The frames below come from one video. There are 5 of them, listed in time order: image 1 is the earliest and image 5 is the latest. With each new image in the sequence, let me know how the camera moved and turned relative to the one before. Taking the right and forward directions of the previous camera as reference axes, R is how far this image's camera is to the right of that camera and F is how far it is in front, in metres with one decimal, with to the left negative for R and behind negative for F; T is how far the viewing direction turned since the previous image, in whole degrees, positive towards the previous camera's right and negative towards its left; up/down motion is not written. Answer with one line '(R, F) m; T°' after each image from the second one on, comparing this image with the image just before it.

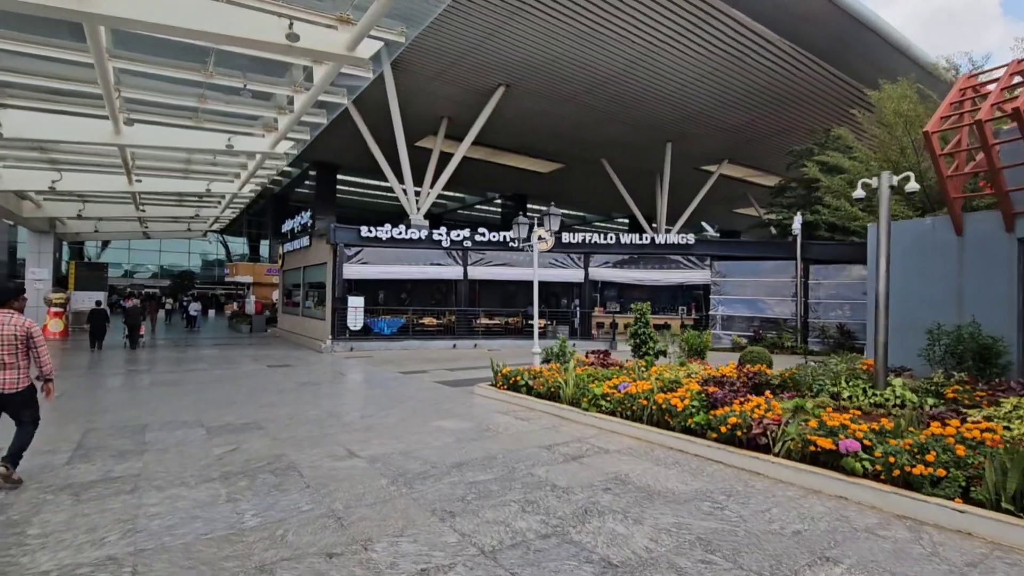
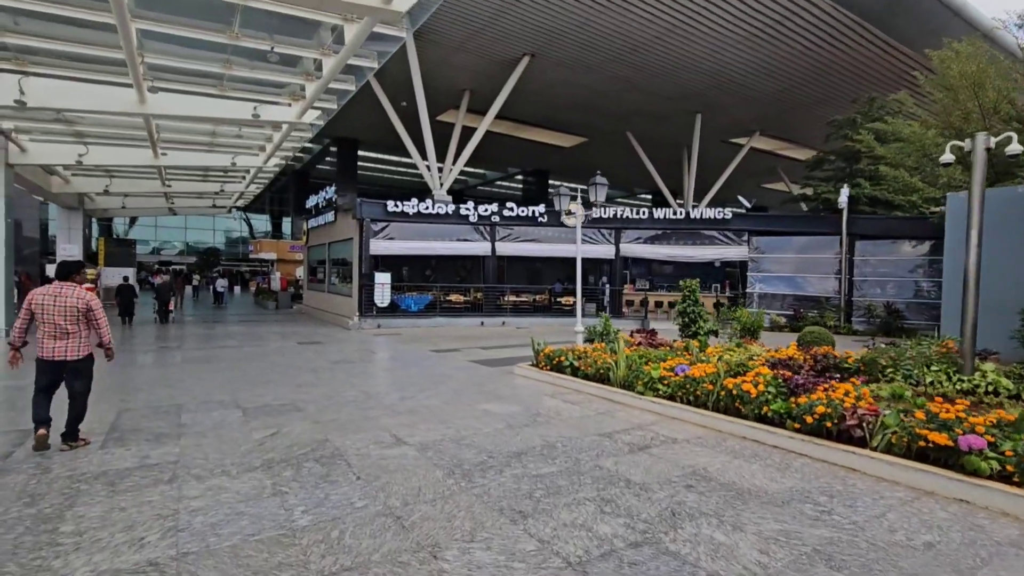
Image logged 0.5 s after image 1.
(-0.5, +0.6) m; -2°
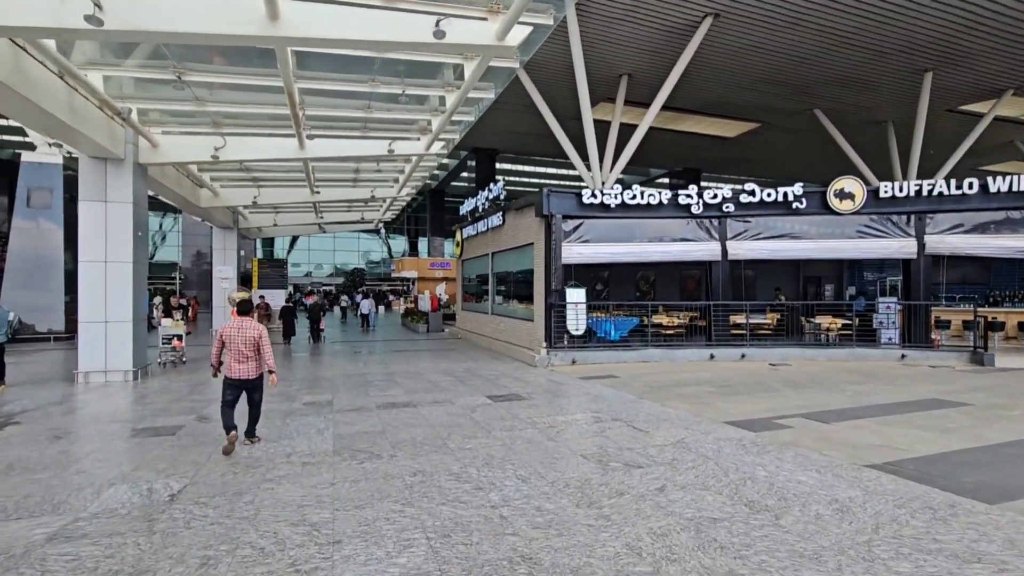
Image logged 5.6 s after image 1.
(-3.4, +5.3) m; -13°
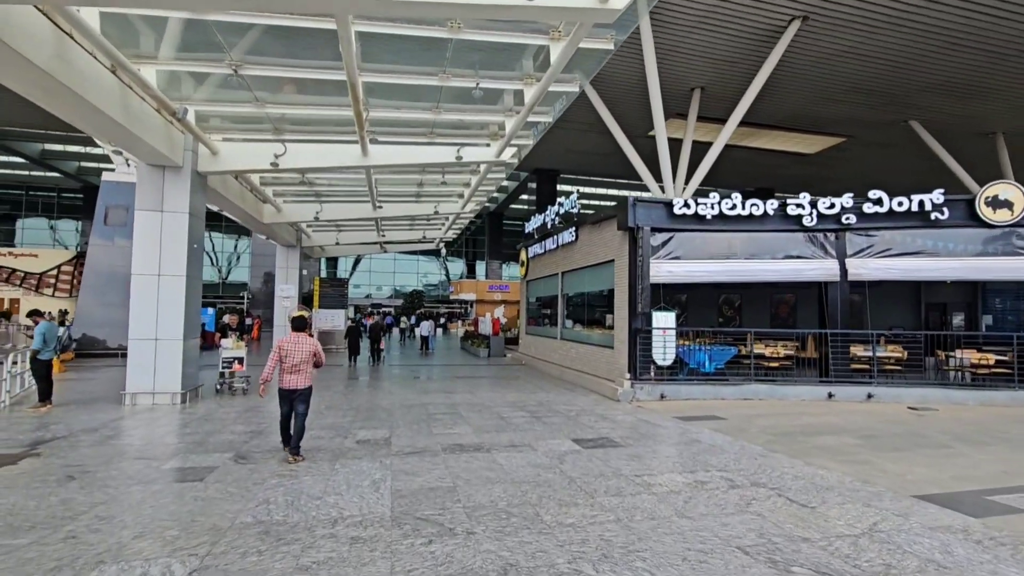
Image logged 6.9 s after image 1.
(-0.6, +1.6) m; -6°
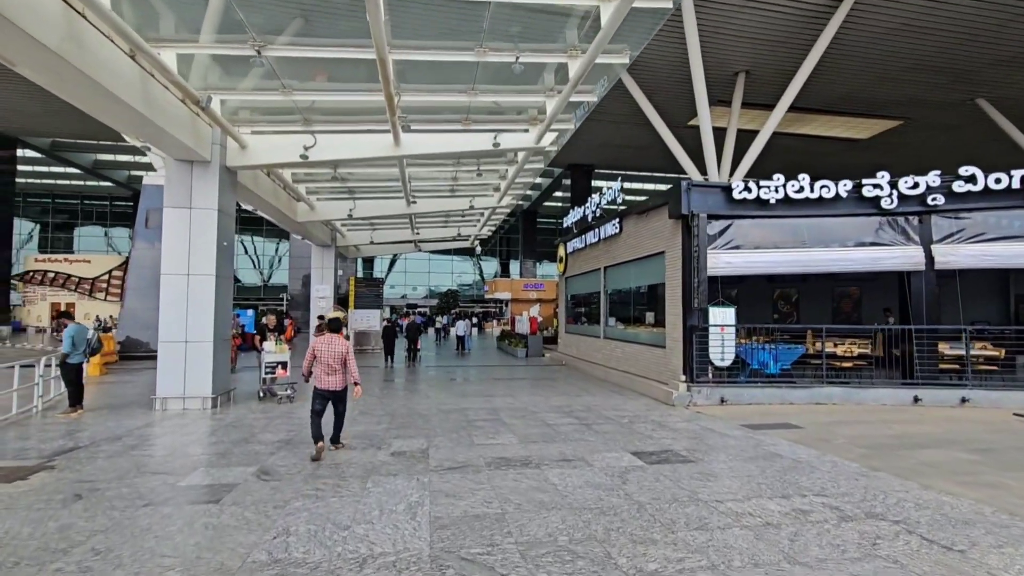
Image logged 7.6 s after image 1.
(-0.2, +0.9) m; -4°
